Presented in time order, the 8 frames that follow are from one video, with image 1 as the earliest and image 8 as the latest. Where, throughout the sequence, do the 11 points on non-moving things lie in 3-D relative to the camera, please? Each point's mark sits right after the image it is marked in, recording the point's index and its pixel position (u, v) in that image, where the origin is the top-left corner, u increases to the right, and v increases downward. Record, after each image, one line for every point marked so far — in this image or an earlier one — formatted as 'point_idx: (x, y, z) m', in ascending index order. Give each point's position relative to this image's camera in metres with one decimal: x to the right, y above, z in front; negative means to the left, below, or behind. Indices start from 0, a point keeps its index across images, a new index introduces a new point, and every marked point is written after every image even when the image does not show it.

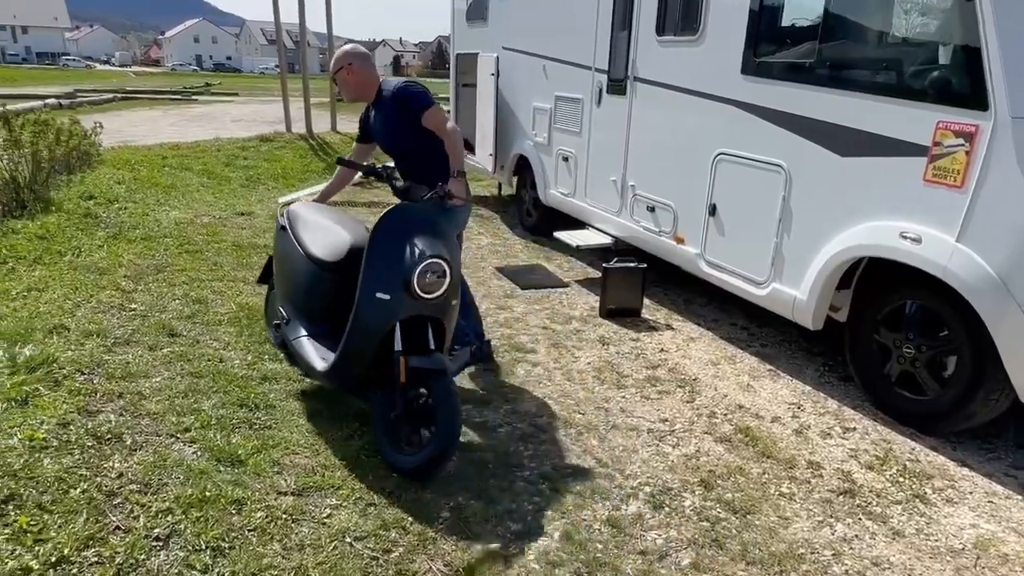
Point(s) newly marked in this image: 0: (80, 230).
0: (-4.1, +0.5, +6.5) m
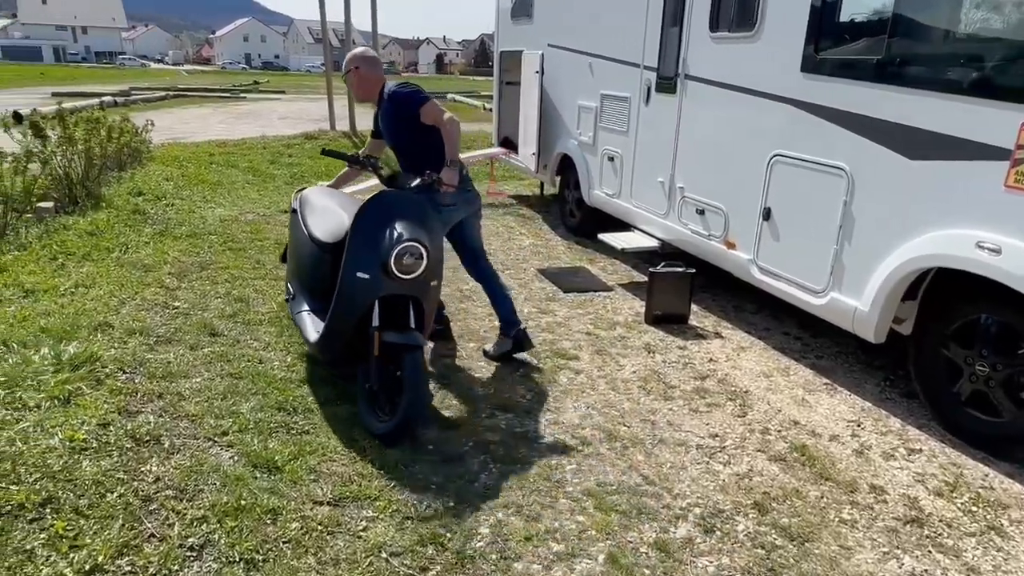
0: (-3.7, +0.6, +6.5) m
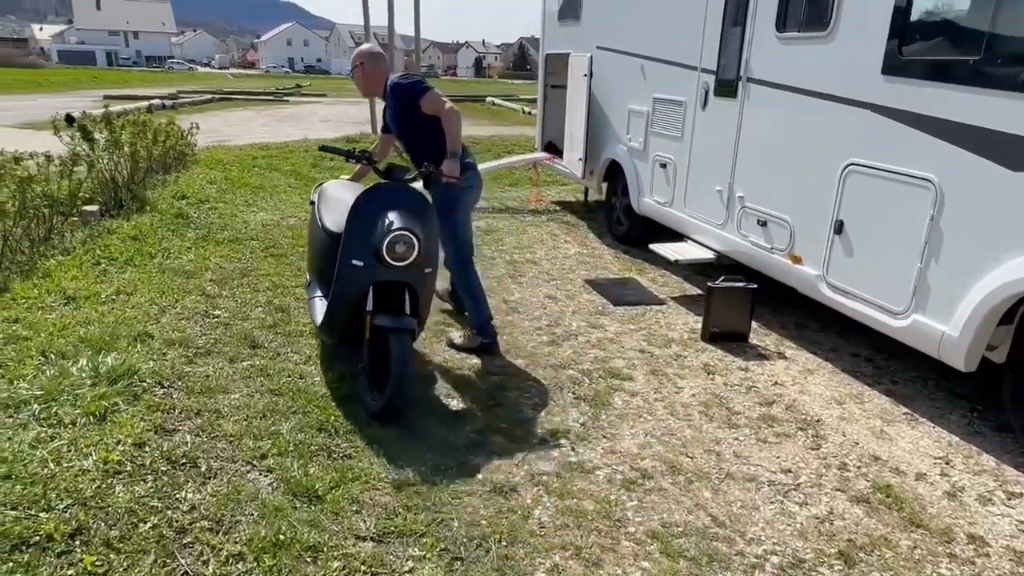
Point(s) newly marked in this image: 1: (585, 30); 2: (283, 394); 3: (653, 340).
0: (-3.2, +0.5, +6.5) m
1: (+0.9, +3.1, +8.1) m
2: (-1.2, -0.6, +3.7) m
3: (+1.0, -0.4, +4.9) m
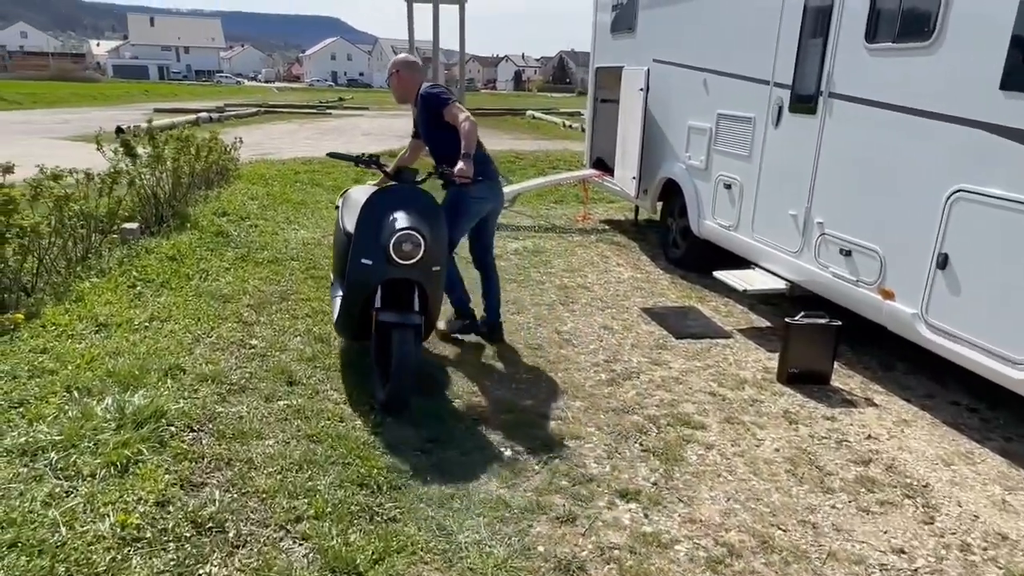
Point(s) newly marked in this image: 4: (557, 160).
0: (-2.8, +0.3, +6.3) m
1: (+1.5, +2.8, +7.7) m
2: (-0.9, -0.7, +3.3) m
3: (+1.4, -0.6, +4.5) m
4: (+0.9, +2.5, +13.4) m
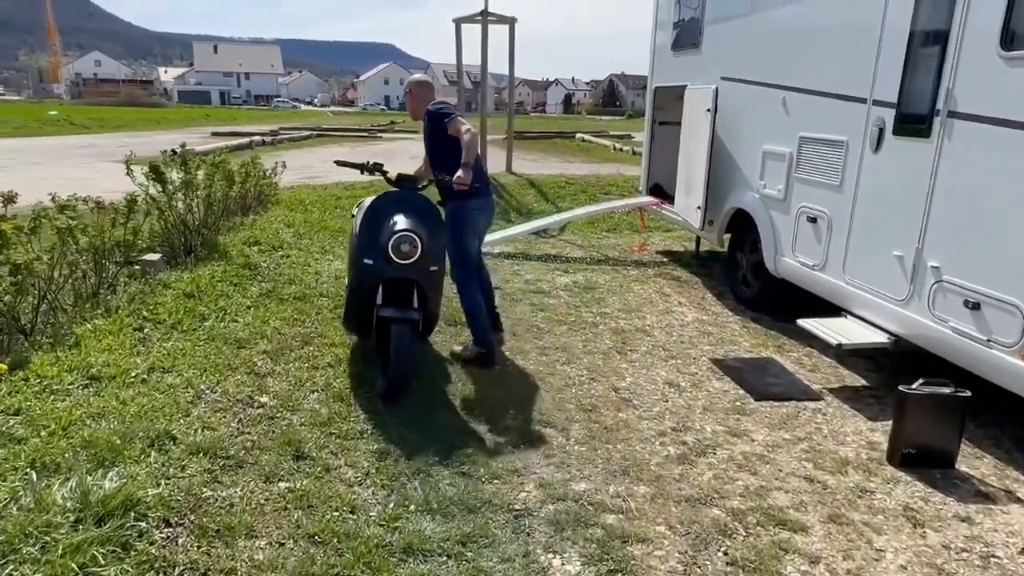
0: (-2.4, 0.0, +5.8) m
1: (+2.0, +2.3, +7.0) m
2: (-0.7, -1.0, +2.7) m
3: (+1.7, -0.9, +3.7) m
4: (+1.8, +1.9, +12.7) m
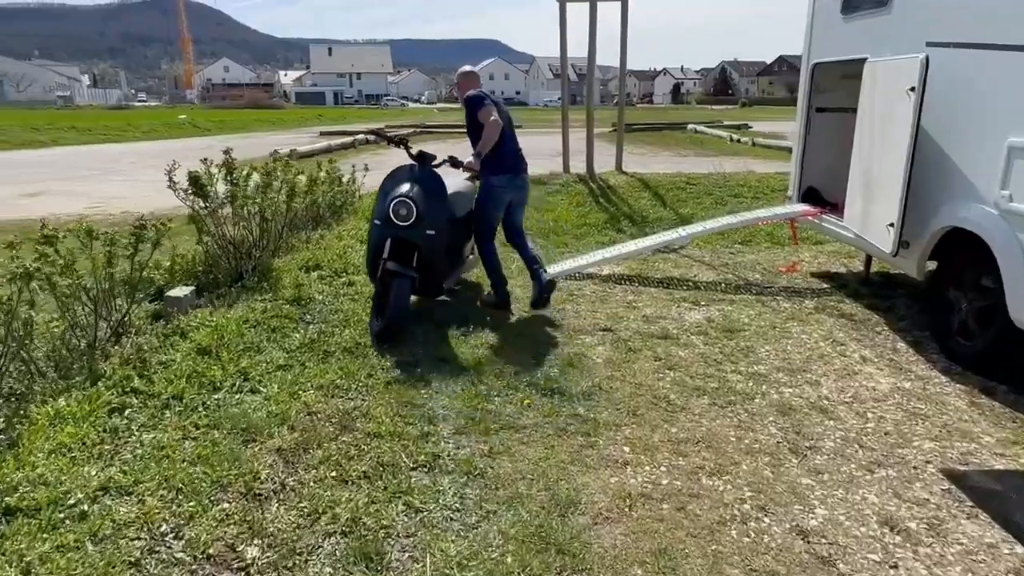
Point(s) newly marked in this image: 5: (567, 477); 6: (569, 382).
0: (-1.6, -0.3, +4.5) m
1: (+2.9, +2.0, +5.0) m
2: (-0.5, -1.3, +1.2) m
3: (+2.0, -1.3, +1.9) m
4: (+3.6, +1.6, +10.7) m
5: (+0.3, -0.9, +3.2) m
6: (+0.3, -0.6, +4.2) m
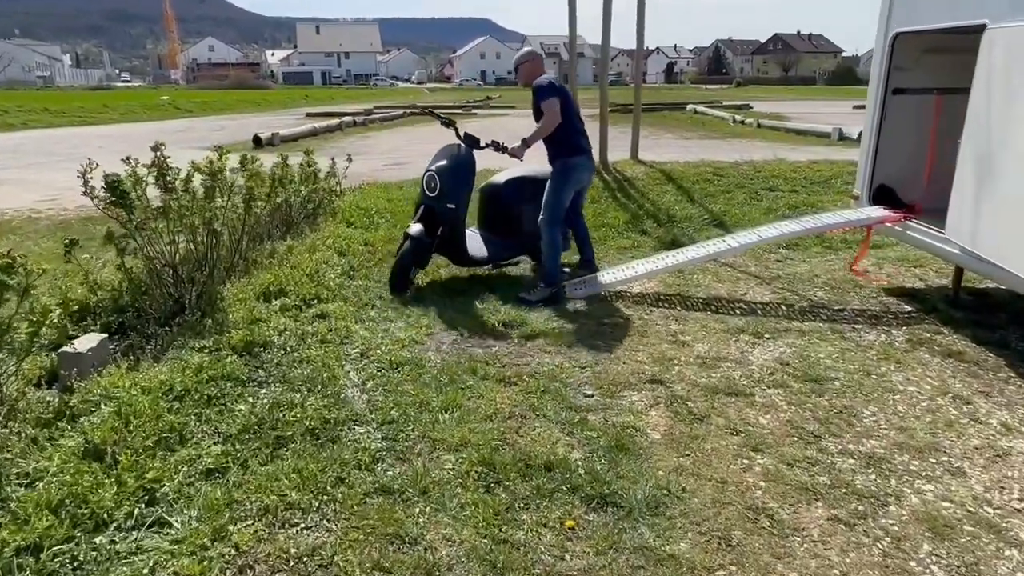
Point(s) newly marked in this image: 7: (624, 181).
0: (-1.5, -0.6, +3.2) m
1: (+3.0, +1.8, +3.7) m
2: (-0.3, -1.7, 0.0) m
3: (+2.2, -1.6, +0.7) m
4: (+3.6, +1.5, +9.4) m
5: (+0.4, -1.2, +1.9) m
6: (+0.5, -0.8, +3.0) m
7: (+1.5, +1.5, +9.3) m
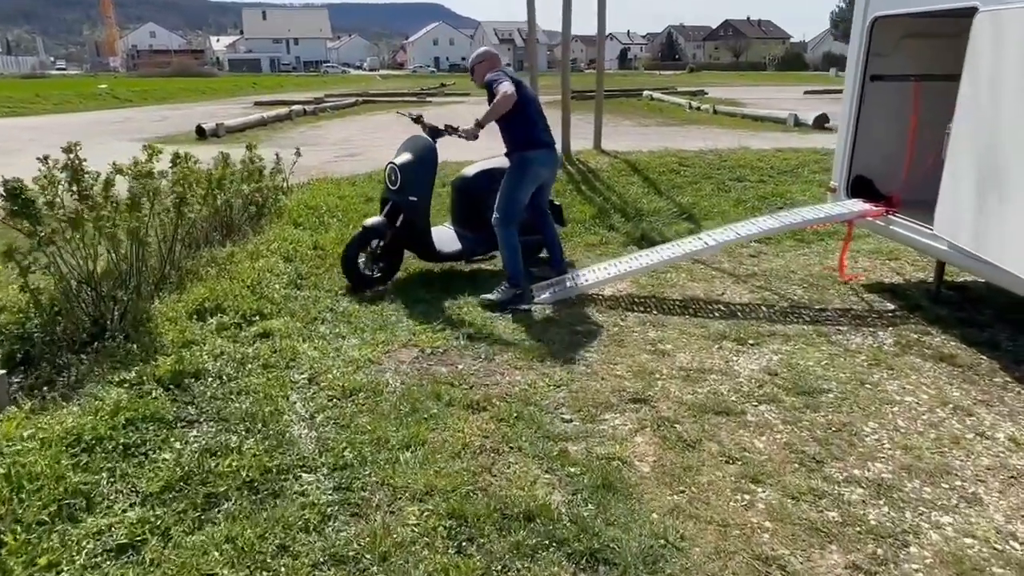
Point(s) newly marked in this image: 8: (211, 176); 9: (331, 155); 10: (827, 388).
0: (-1.6, -0.7, +2.7) m
1: (+2.8, +1.7, +3.5) m
2: (-0.2, -1.8, -0.4) m
3: (+2.3, -1.7, +0.4) m
4: (+3.1, +1.6, +9.2) m
5: (+0.4, -1.3, +1.6) m
6: (+0.4, -0.9, +2.6) m
7: (+1.0, +1.5, +8.9) m
8: (-2.4, +0.9, +5.5) m
9: (-3.2, +2.3, +11.8) m
10: (+1.8, -0.6, +3.9) m
